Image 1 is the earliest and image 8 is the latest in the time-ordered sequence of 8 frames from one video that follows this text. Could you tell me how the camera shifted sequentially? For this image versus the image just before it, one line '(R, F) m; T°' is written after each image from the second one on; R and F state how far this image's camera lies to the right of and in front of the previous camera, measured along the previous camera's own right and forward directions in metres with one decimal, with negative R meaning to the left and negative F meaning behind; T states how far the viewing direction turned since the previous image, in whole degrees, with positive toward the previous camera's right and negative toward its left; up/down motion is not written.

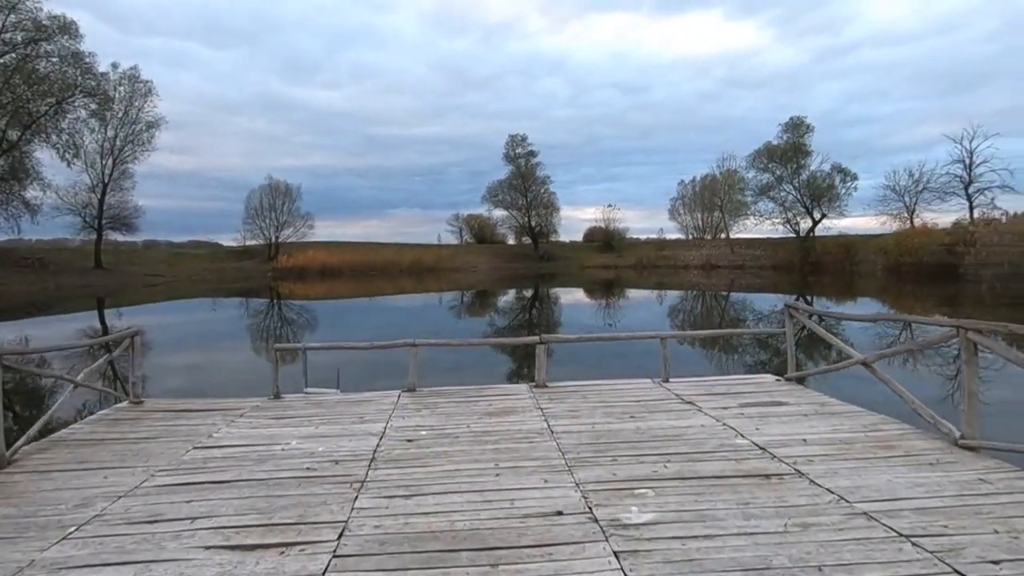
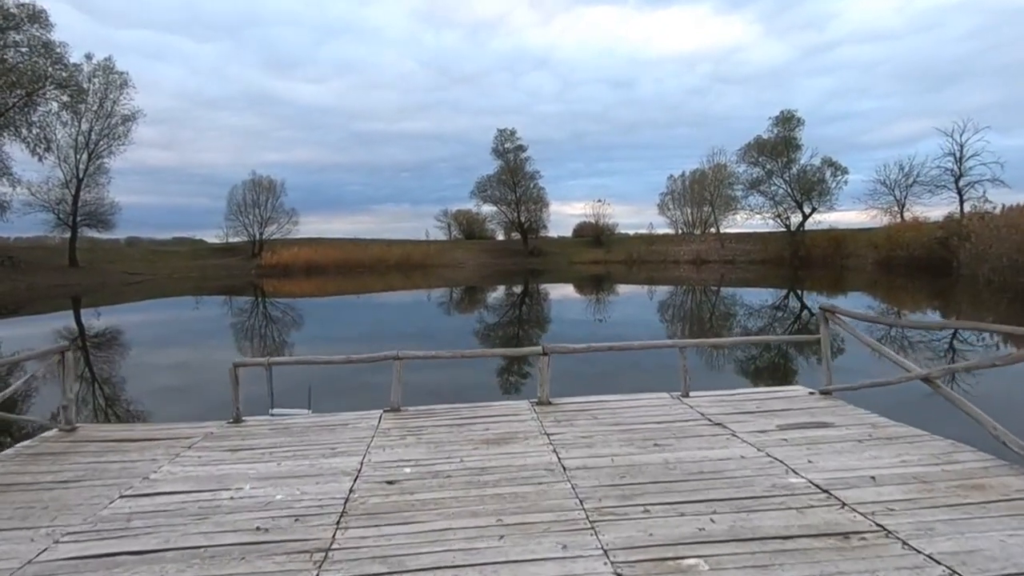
(-0.1, +0.7) m; +1°
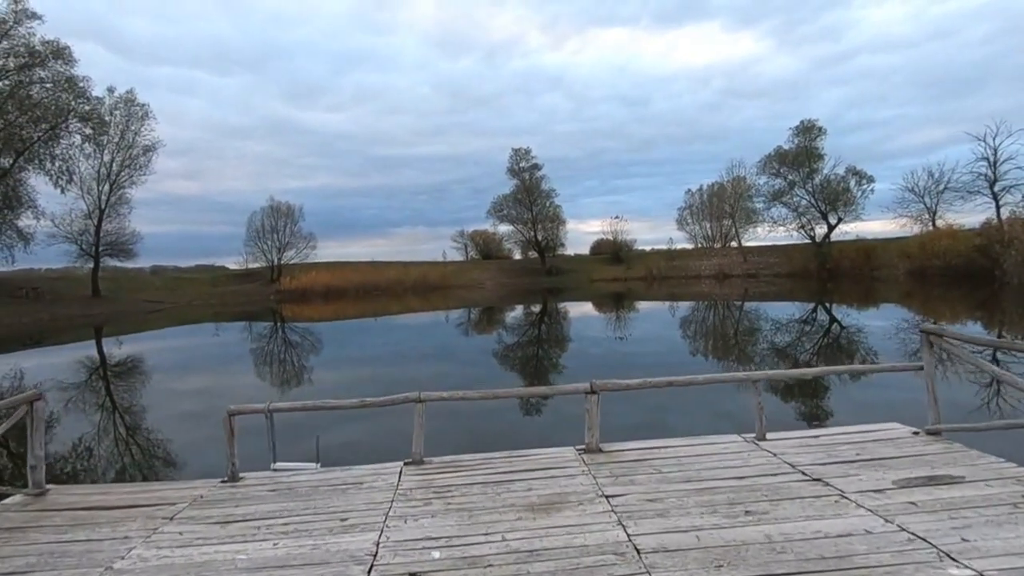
(-0.2, +0.7) m; -2°
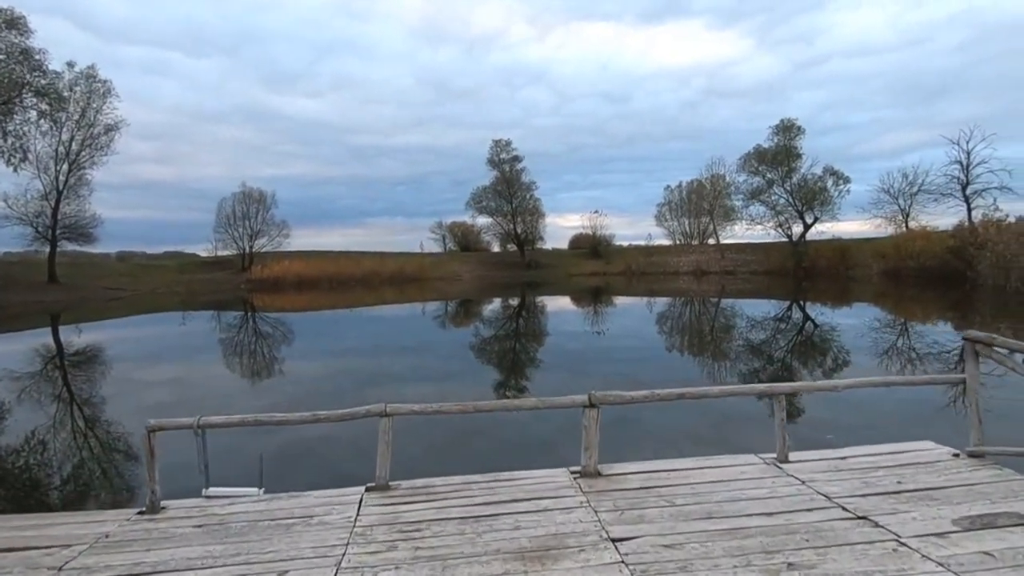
(-0.1, +0.6) m; +2°
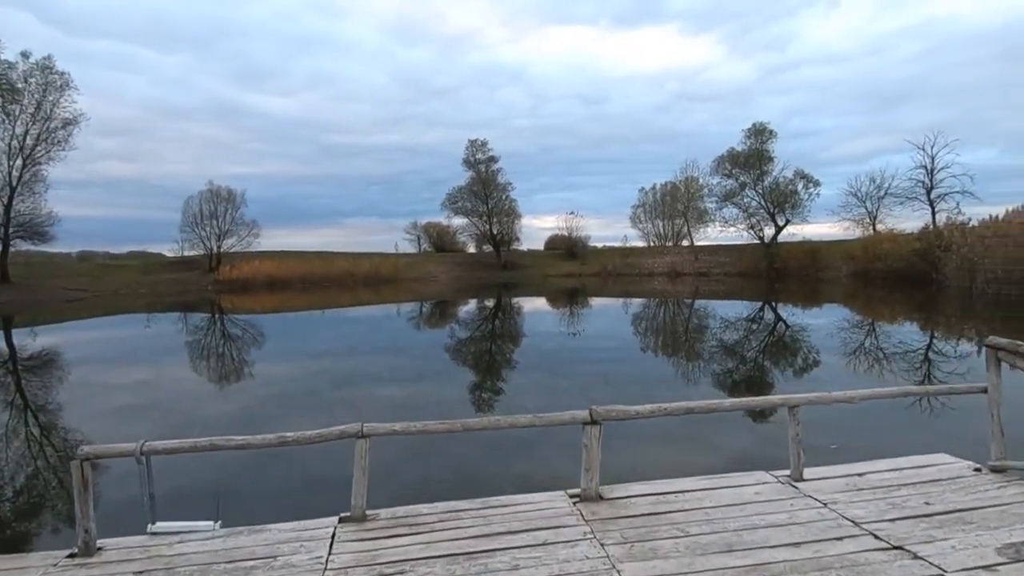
(-0.1, +0.4) m; +3°
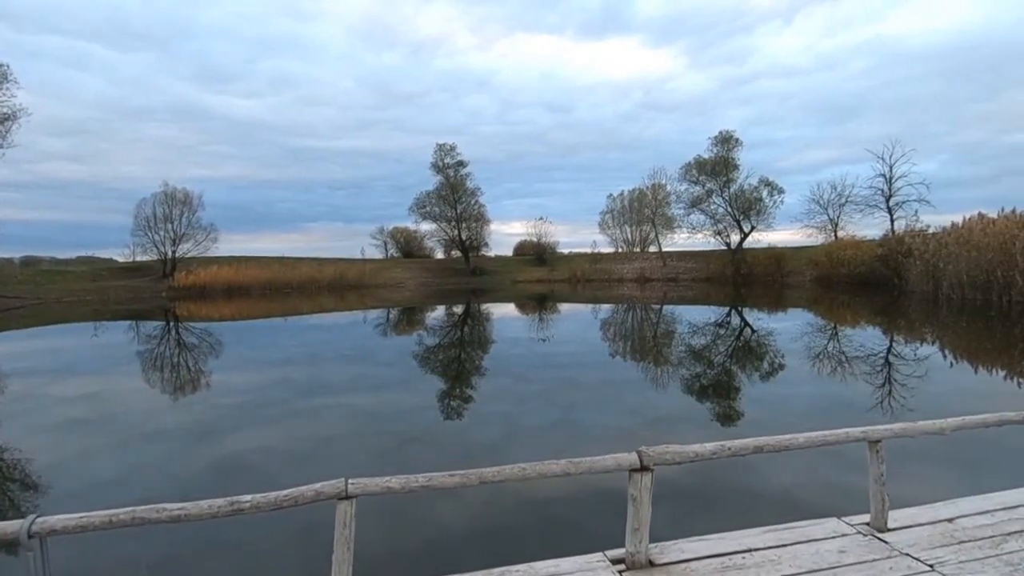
(-0.3, +0.7) m; +4°
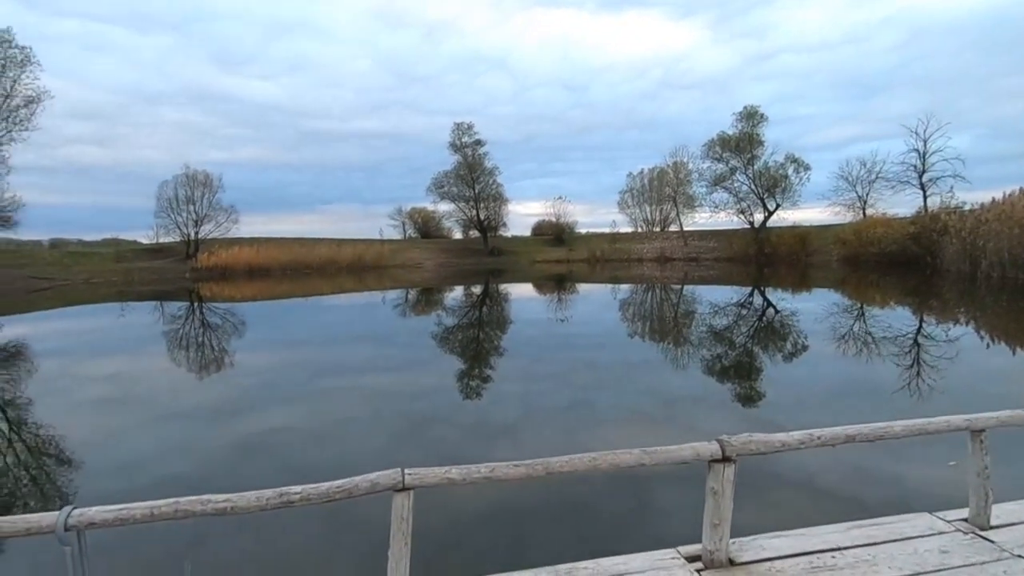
(-0.2, +0.2) m; -2°
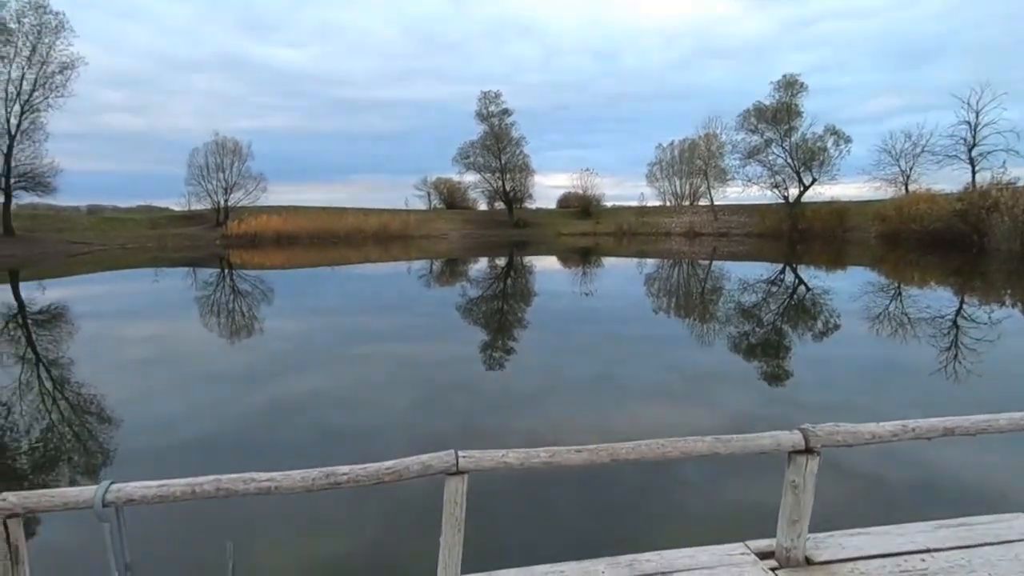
(-0.2, +0.2) m; -2°
